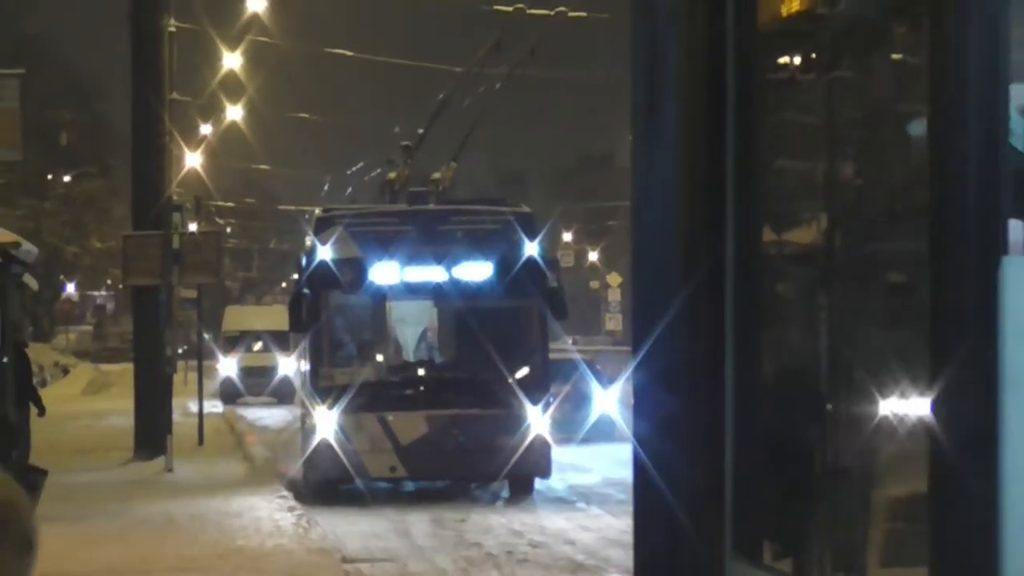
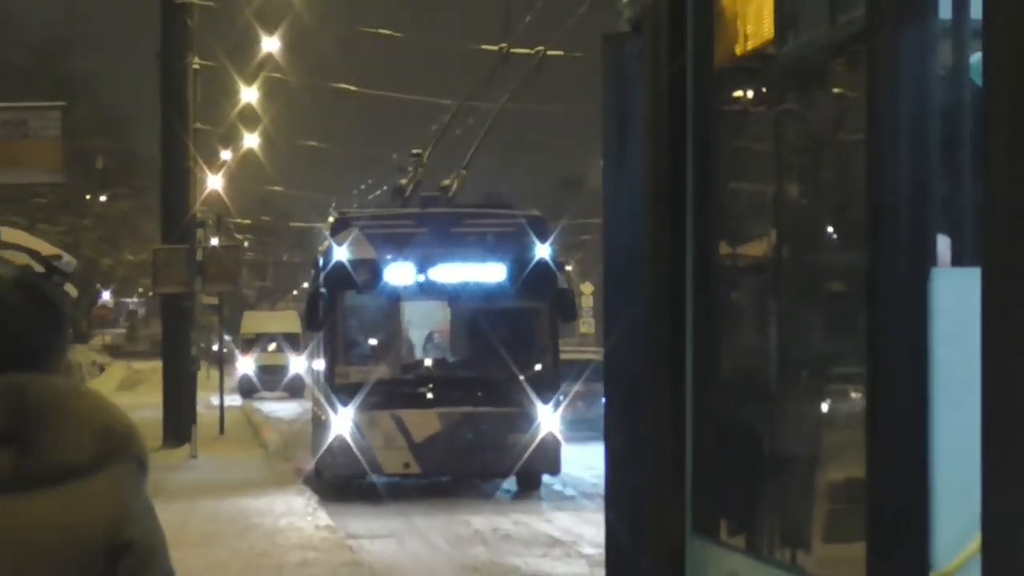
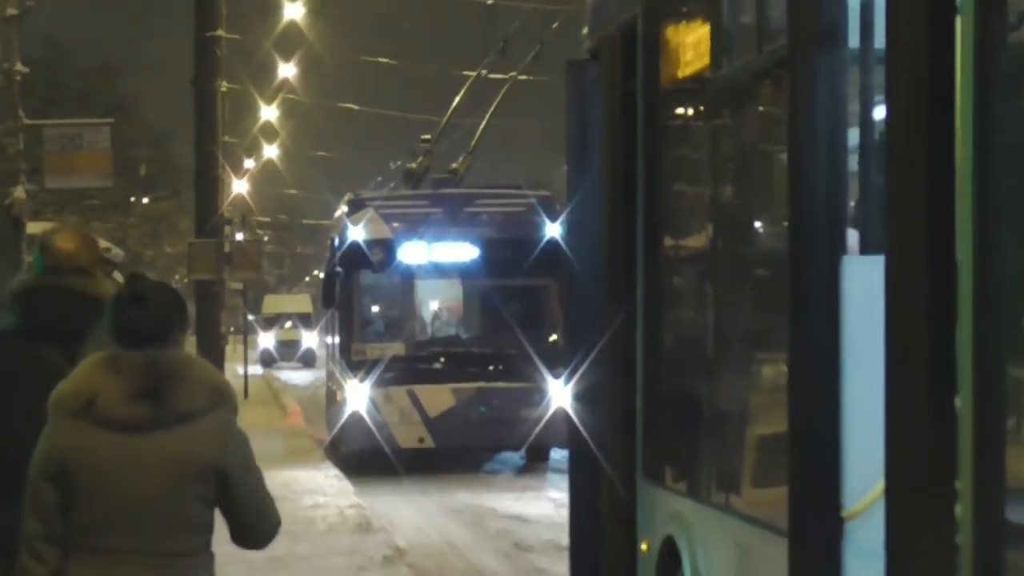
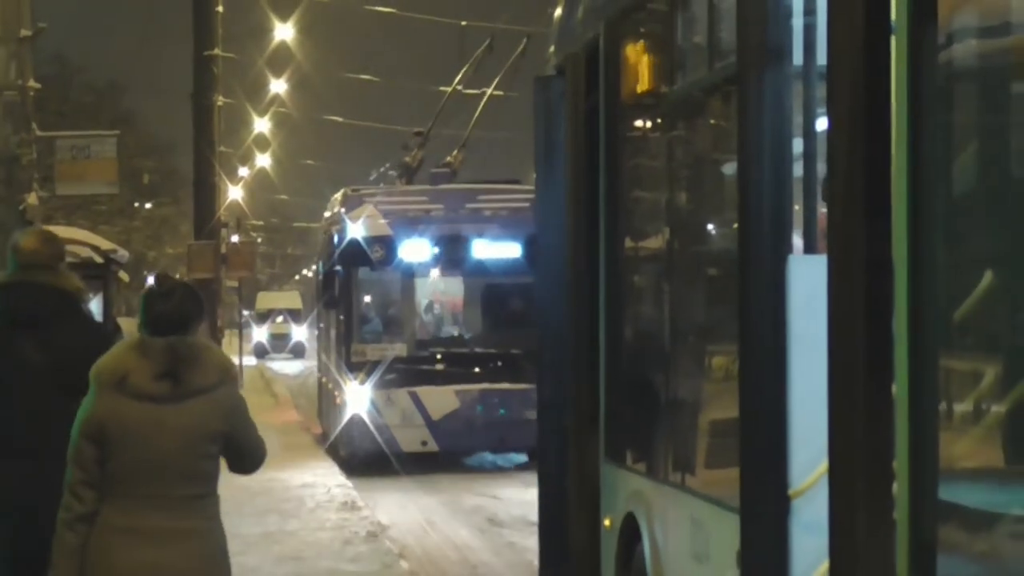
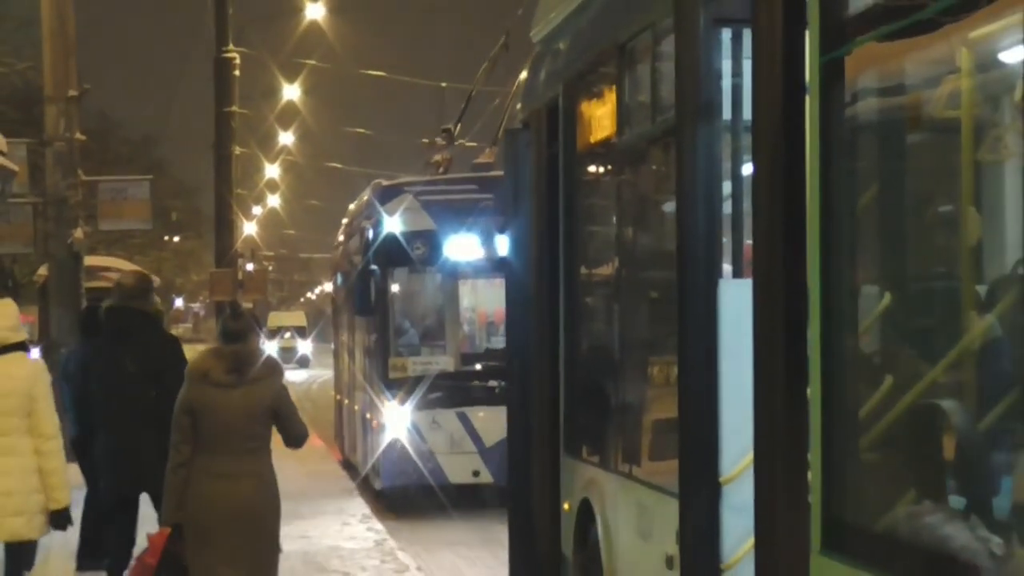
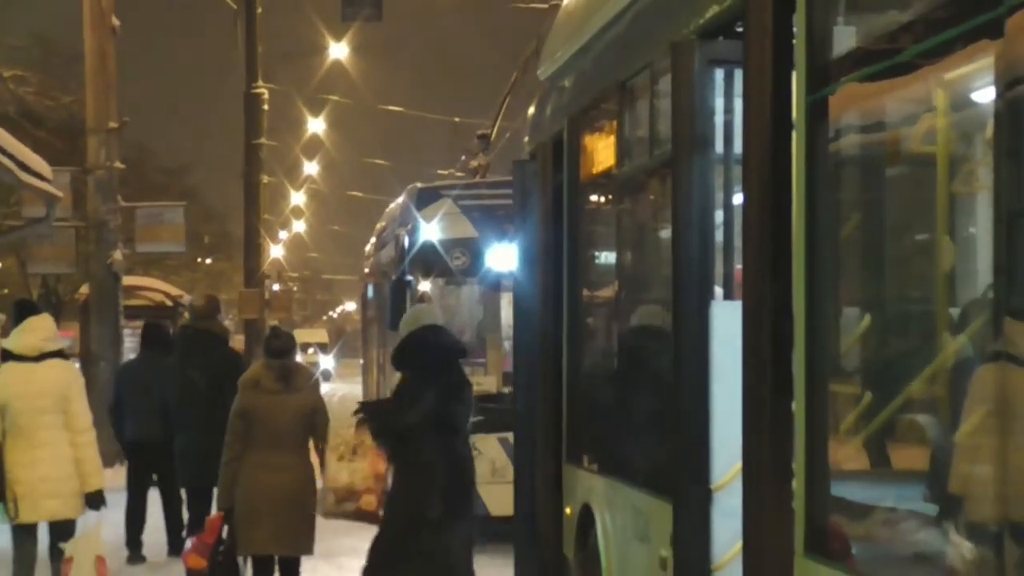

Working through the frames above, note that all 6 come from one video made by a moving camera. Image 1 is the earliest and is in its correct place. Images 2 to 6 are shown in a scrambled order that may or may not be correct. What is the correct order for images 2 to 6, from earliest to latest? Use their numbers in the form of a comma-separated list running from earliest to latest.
2, 3, 4, 5, 6
